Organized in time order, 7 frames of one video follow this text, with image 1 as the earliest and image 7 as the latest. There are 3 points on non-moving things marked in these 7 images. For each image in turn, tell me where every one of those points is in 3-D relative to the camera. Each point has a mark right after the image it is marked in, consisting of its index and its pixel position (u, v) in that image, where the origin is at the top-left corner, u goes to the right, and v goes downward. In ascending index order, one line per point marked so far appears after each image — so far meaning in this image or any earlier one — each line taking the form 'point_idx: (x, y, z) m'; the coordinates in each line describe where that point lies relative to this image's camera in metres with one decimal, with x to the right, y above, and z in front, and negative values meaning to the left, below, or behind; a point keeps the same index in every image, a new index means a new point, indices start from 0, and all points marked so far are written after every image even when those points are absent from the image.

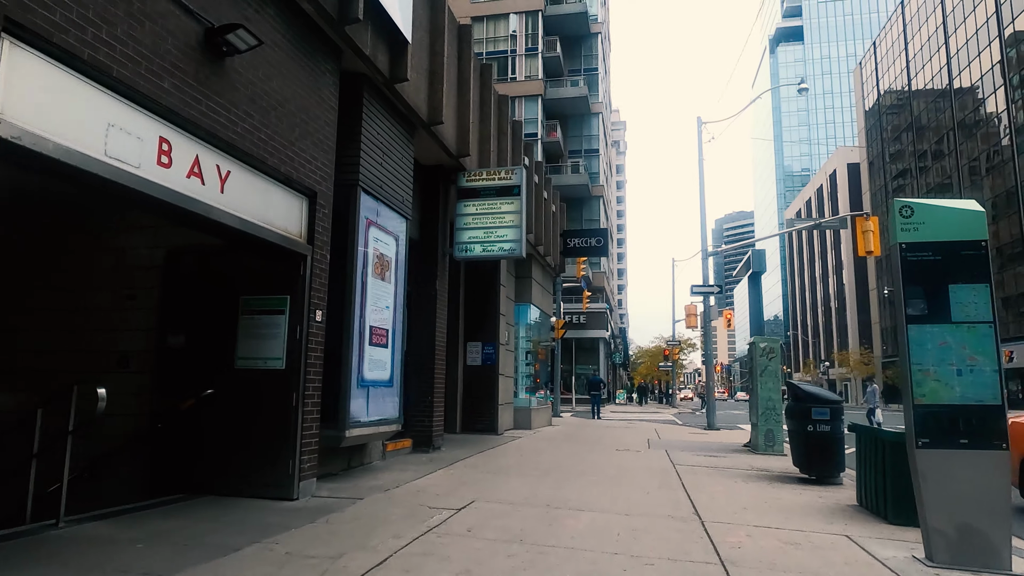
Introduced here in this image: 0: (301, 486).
0: (-2.2, -2.0, +6.8) m
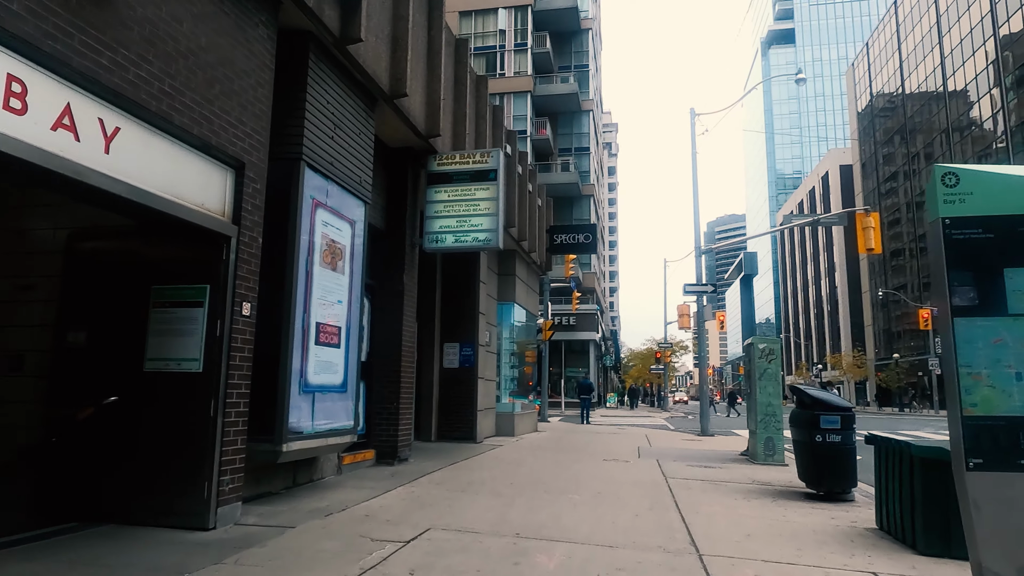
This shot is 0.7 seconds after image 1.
0: (-2.5, -1.9, +5.7) m
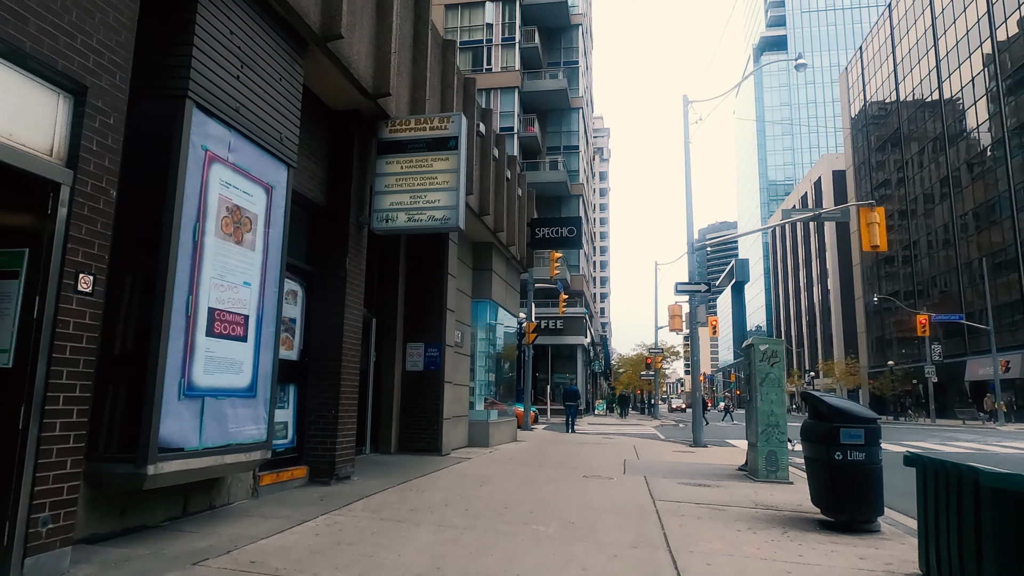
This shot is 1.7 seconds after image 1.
0: (-3.0, -1.7, +4.1) m
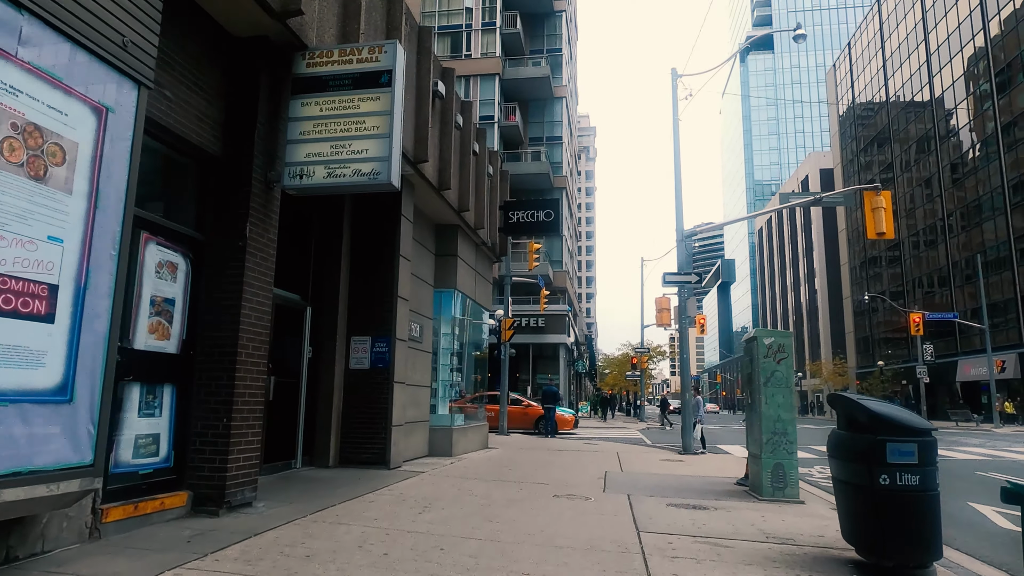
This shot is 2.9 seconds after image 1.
0: (-3.4, -1.4, +2.2) m
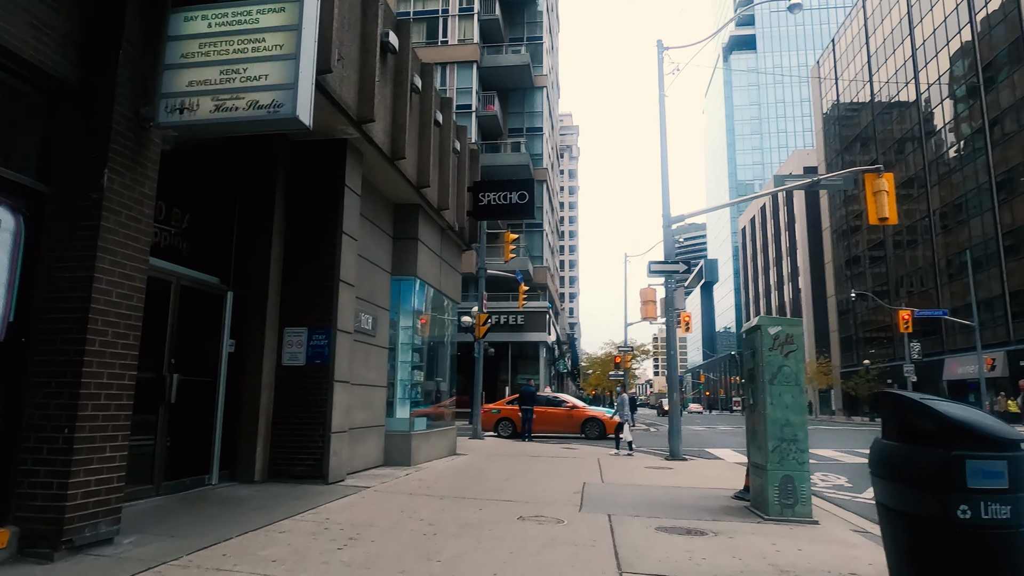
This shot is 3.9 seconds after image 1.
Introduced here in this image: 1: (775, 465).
0: (-3.7, -1.2, +0.5) m
1: (+3.2, -2.1, +8.0) m
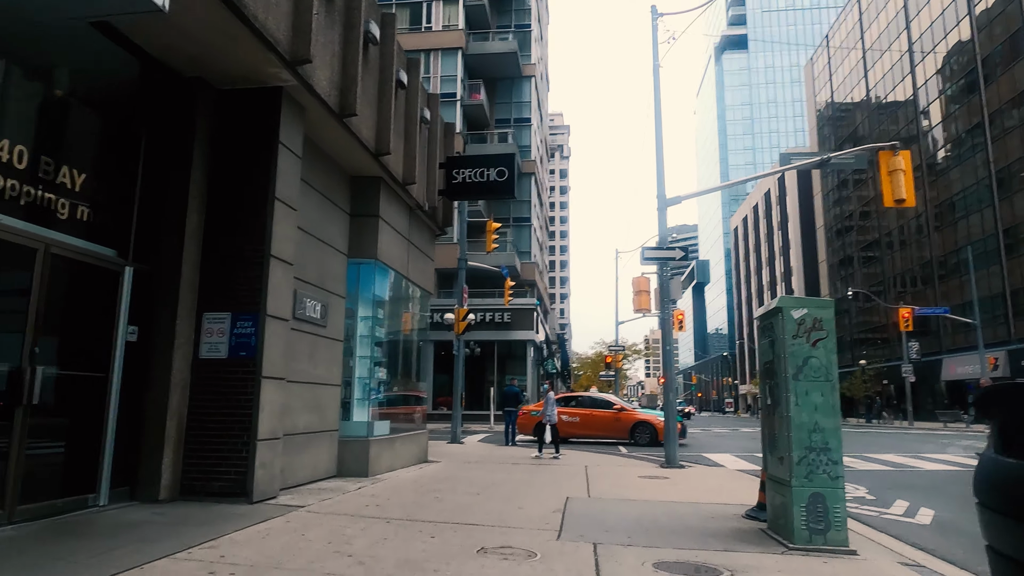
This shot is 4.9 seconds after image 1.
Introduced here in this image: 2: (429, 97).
0: (-4.0, -0.9, -1.2) m
1: (+2.8, -1.8, +6.4) m
2: (-1.6, +3.8, +13.3) m
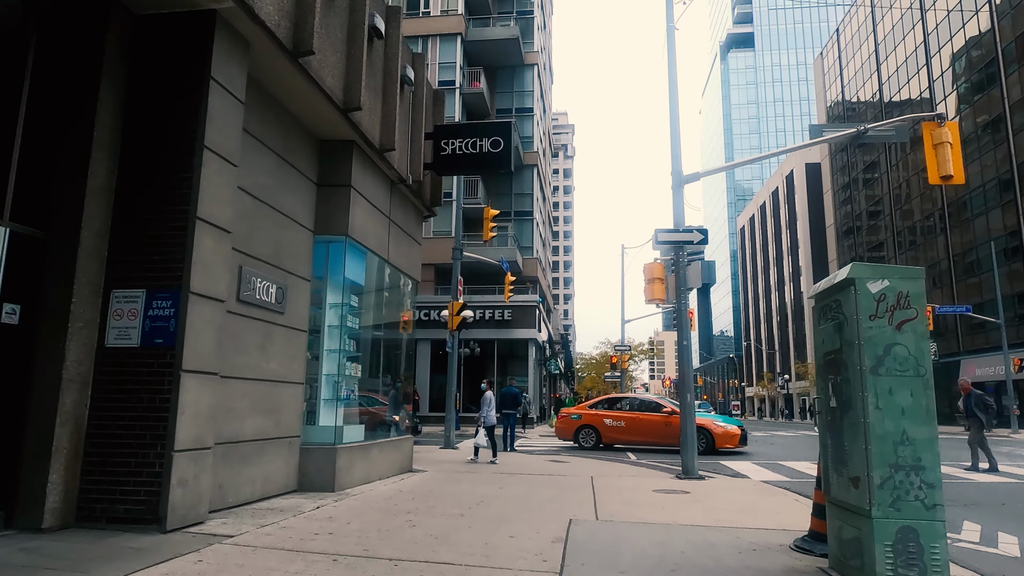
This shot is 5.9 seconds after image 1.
0: (-4.2, -0.6, -2.8) m
1: (+2.7, -1.6, +4.7) m
2: (-1.7, +4.0, +11.7) m
